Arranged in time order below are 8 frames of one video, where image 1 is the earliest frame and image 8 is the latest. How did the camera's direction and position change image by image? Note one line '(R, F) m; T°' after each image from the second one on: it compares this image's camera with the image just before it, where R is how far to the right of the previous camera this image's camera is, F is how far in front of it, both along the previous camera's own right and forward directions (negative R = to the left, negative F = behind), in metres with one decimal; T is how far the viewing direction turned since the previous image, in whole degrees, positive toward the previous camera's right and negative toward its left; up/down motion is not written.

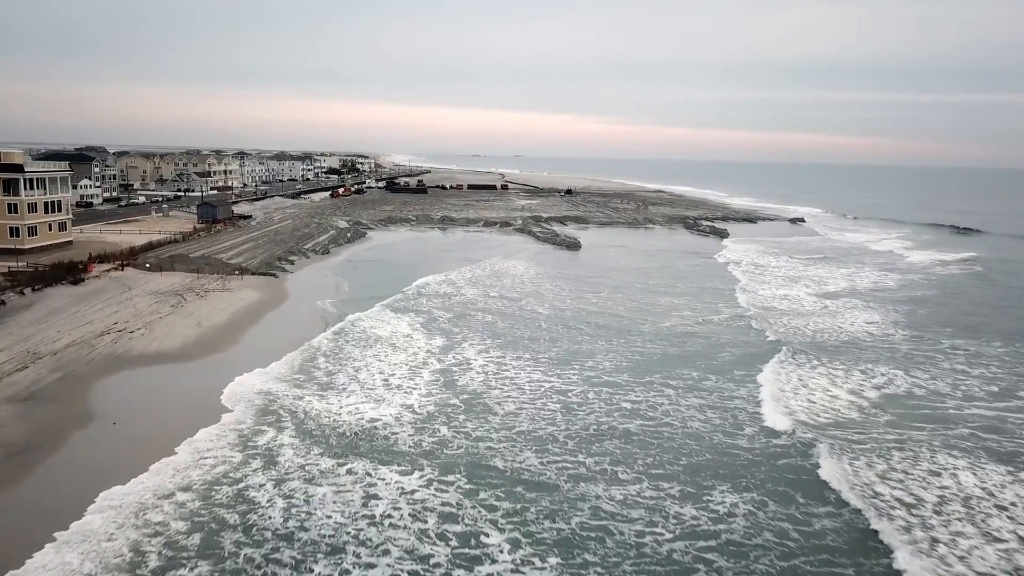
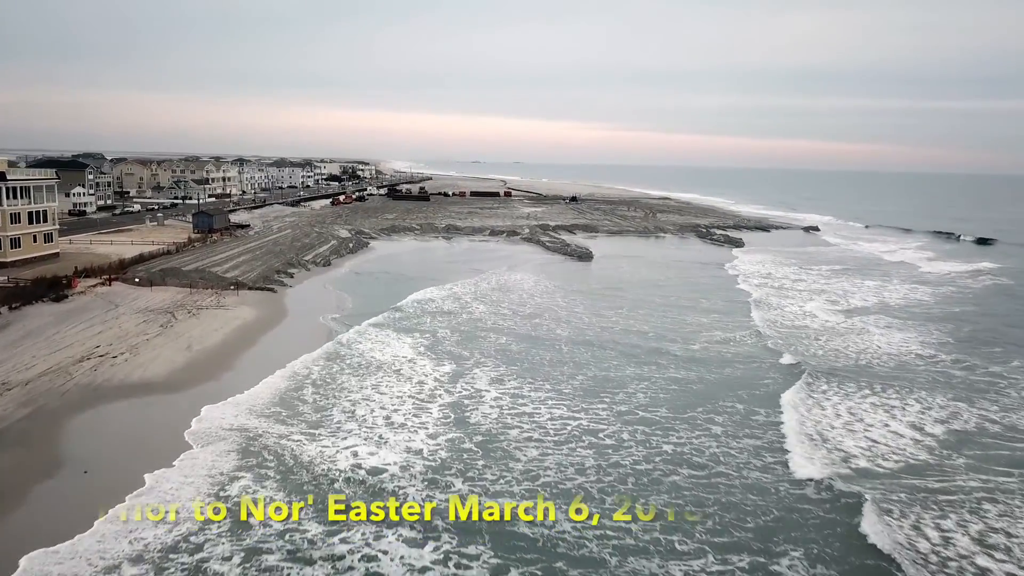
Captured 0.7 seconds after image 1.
(-0.5, +1.2) m; 0°
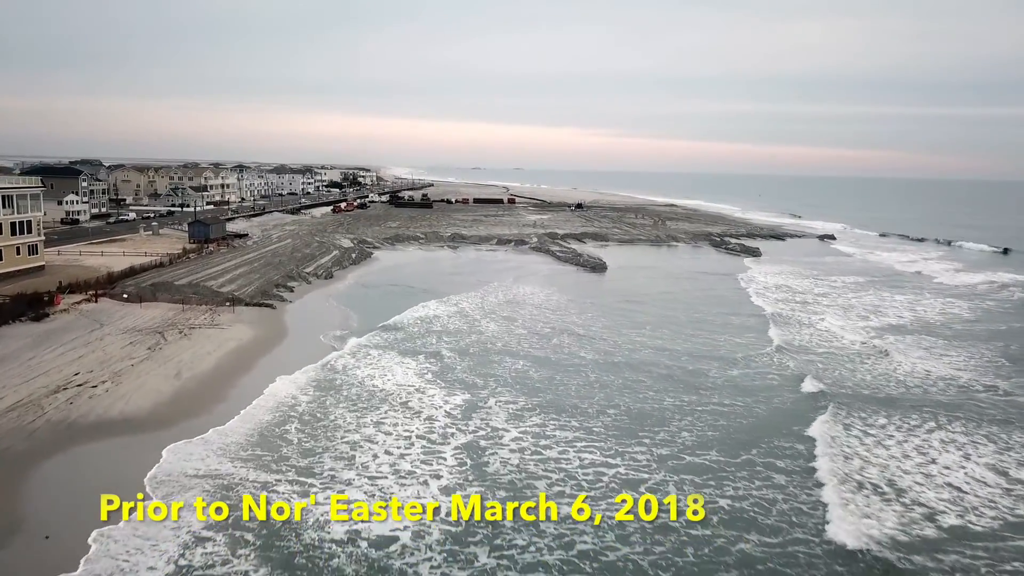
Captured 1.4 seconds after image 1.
(-0.5, +1.3) m; 0°
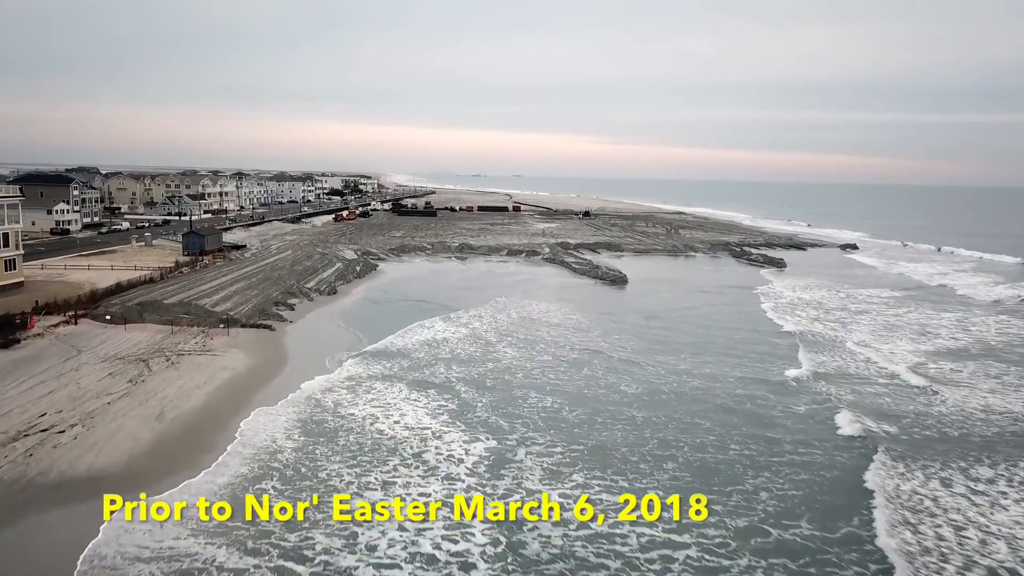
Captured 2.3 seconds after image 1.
(-0.6, +1.6) m; 0°
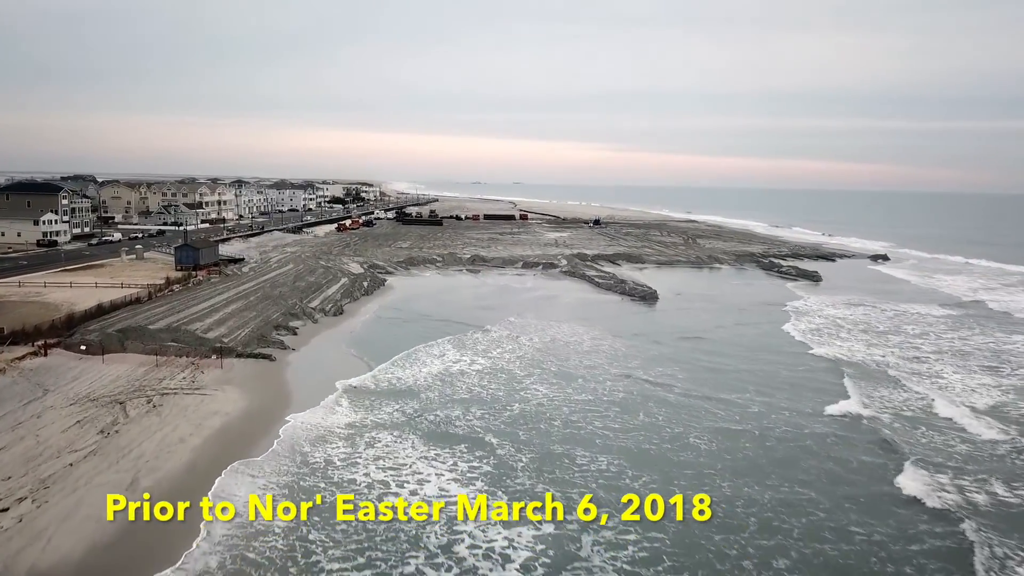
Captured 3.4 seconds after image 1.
(-0.8, +2.0) m; 0°
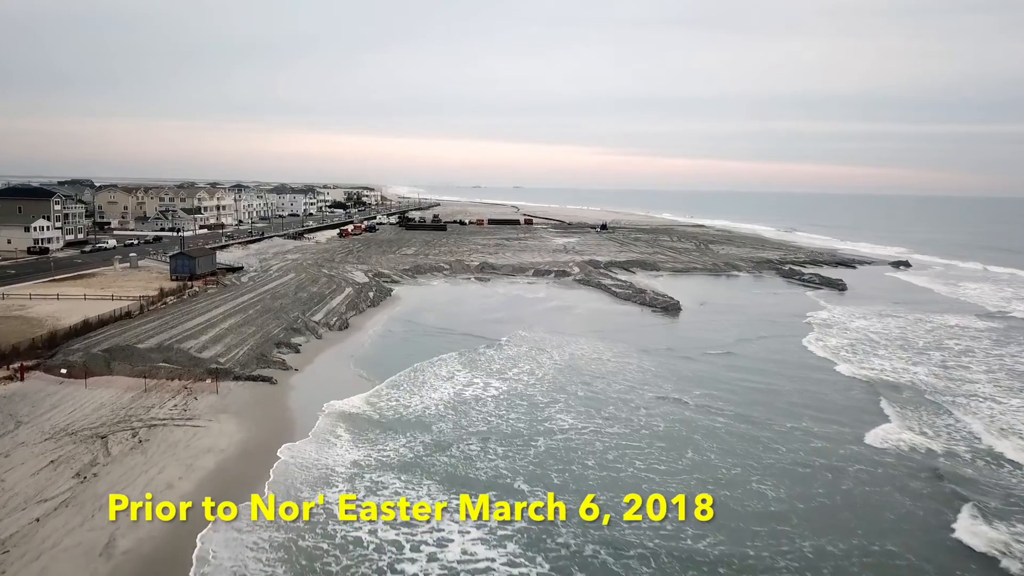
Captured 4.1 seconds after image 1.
(-0.6, +1.3) m; 0°
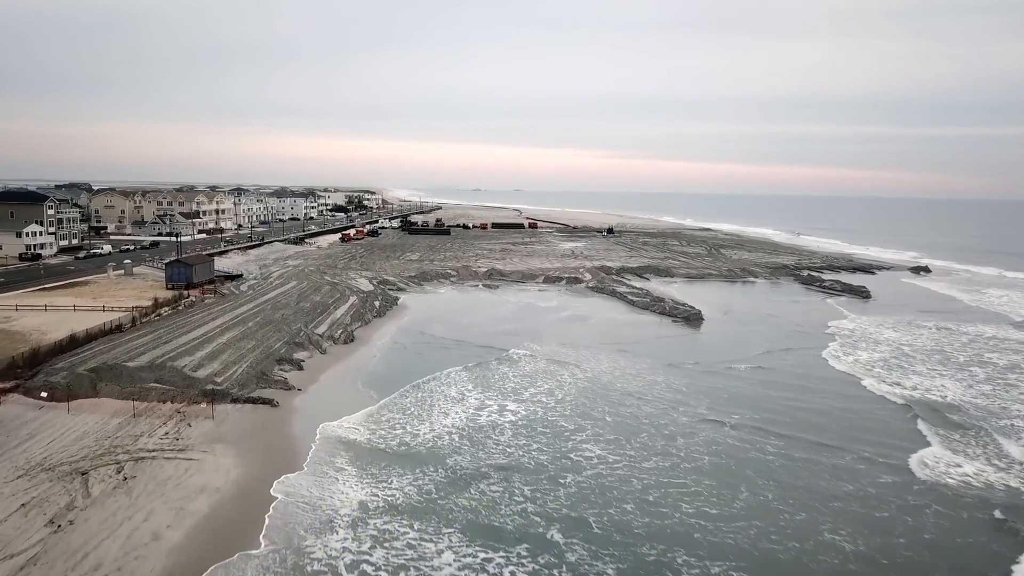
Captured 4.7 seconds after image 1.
(-0.5, +1.1) m; 0°
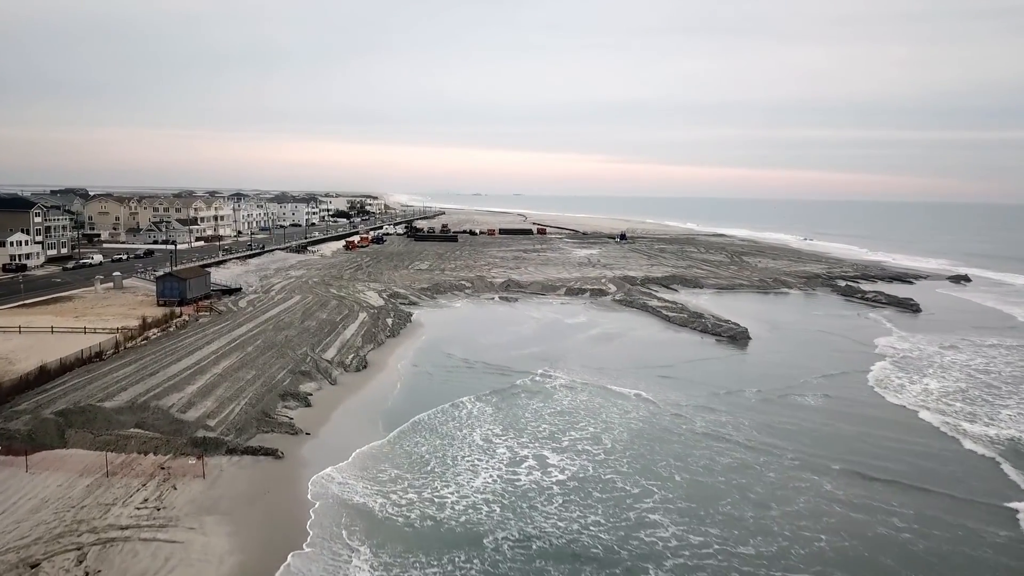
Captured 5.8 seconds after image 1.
(-0.9, +2.0) m; 0°
